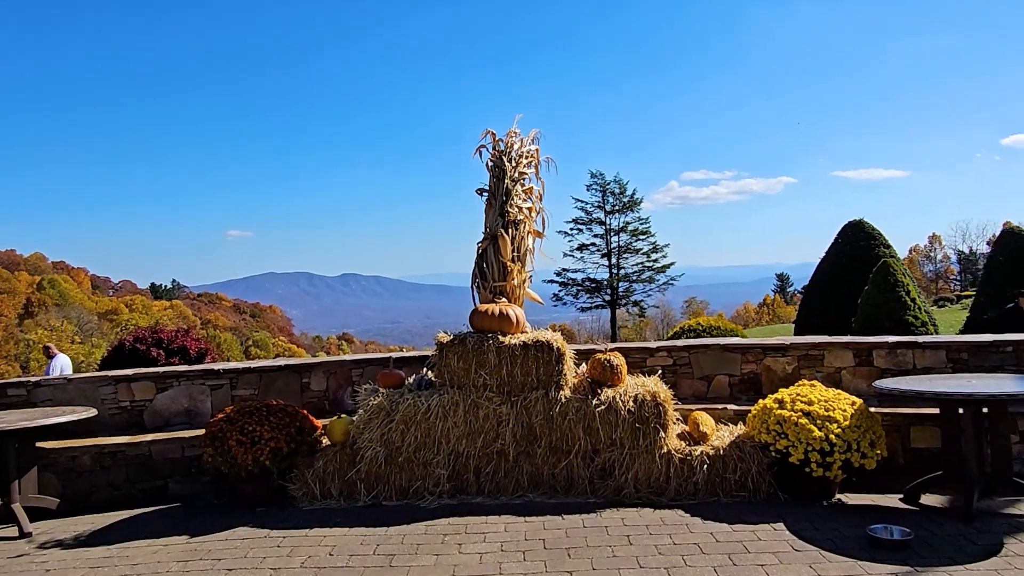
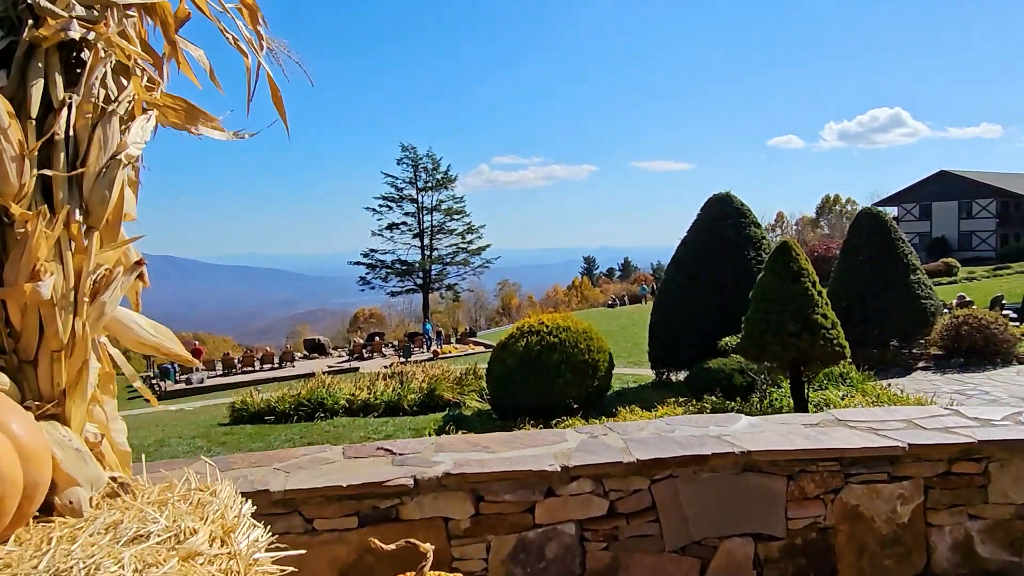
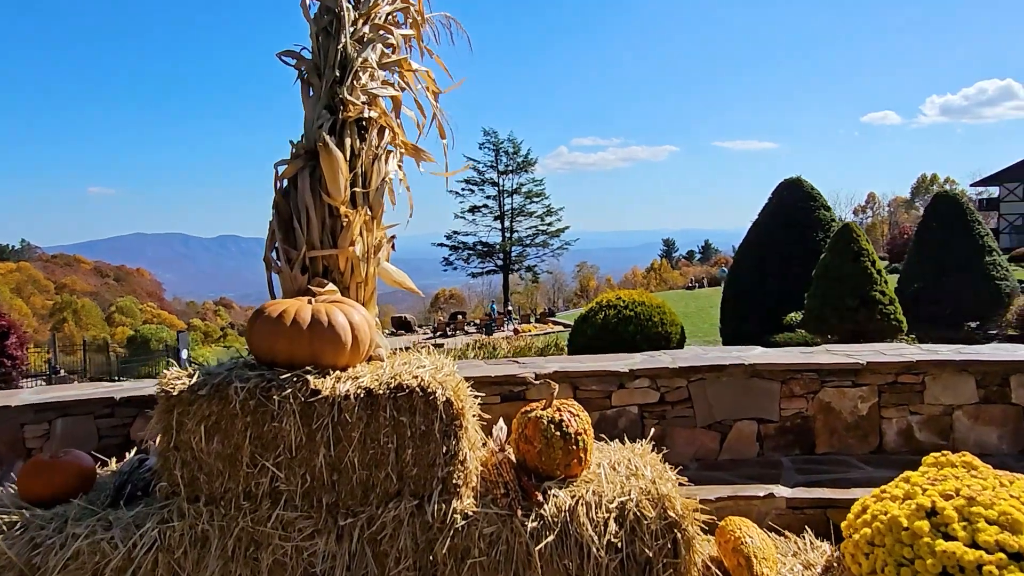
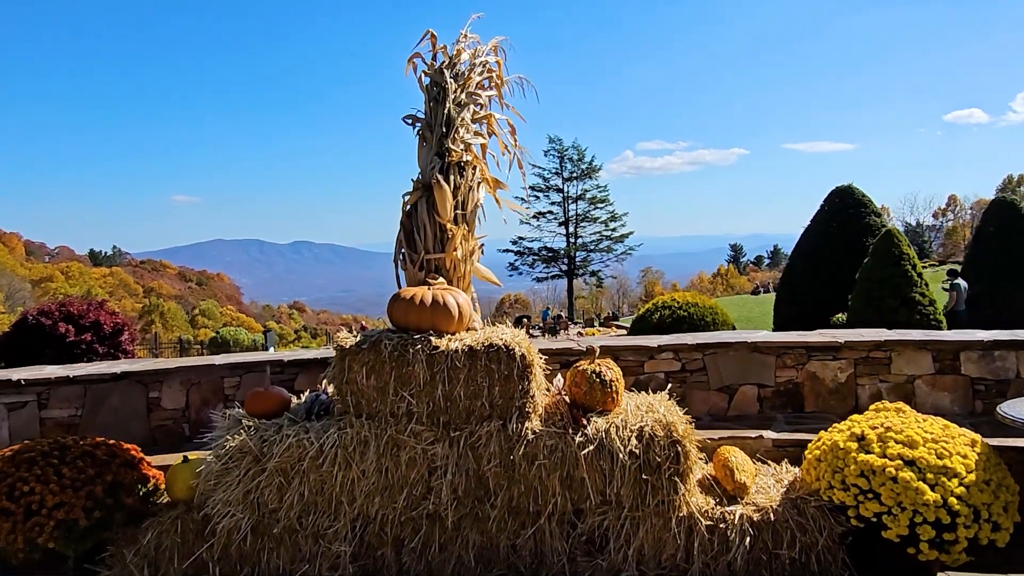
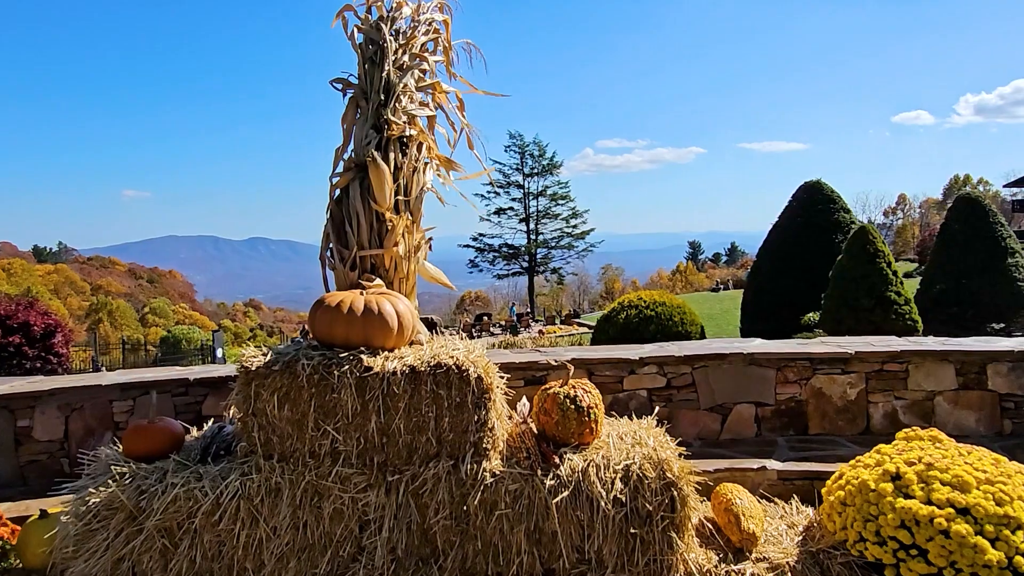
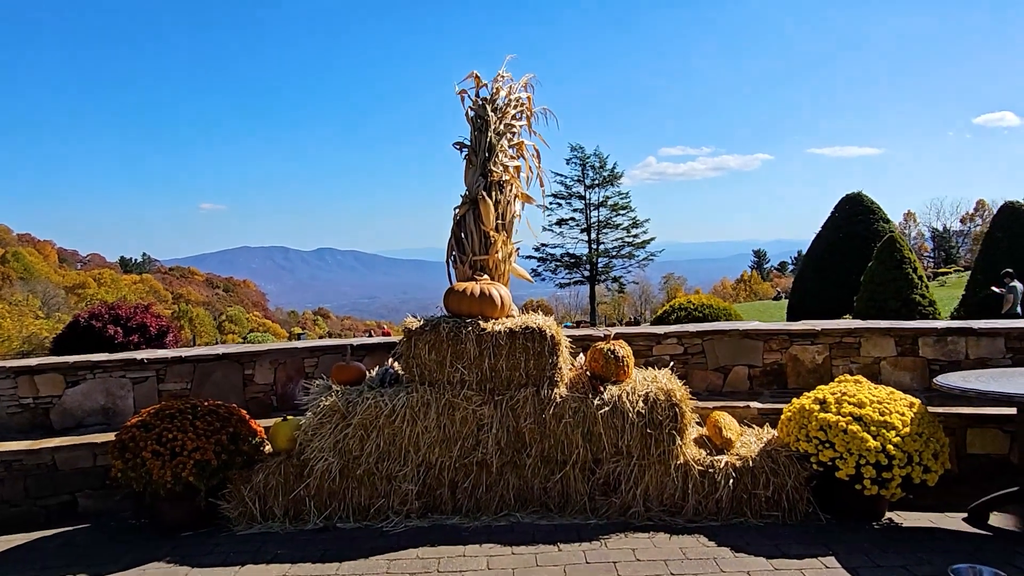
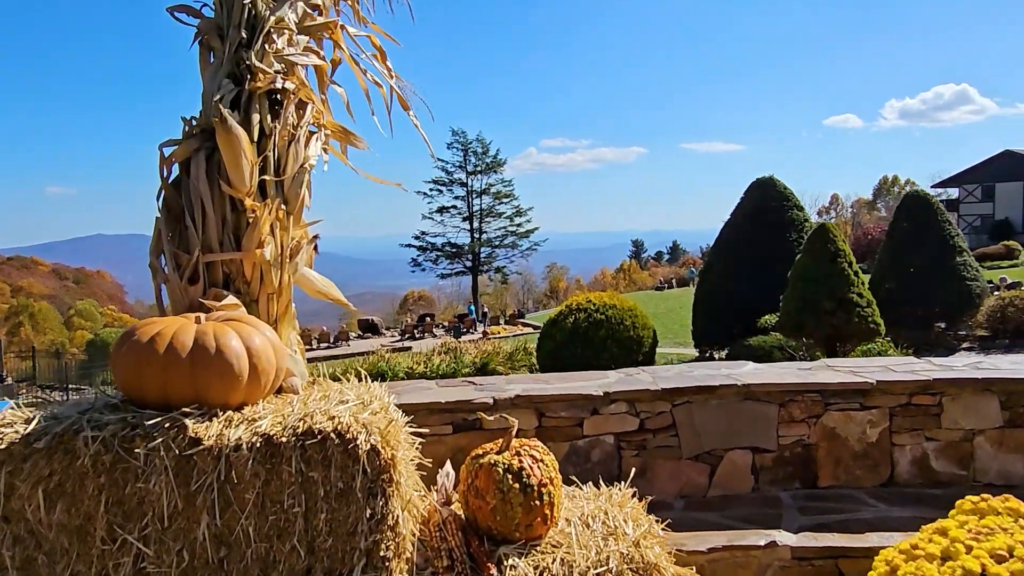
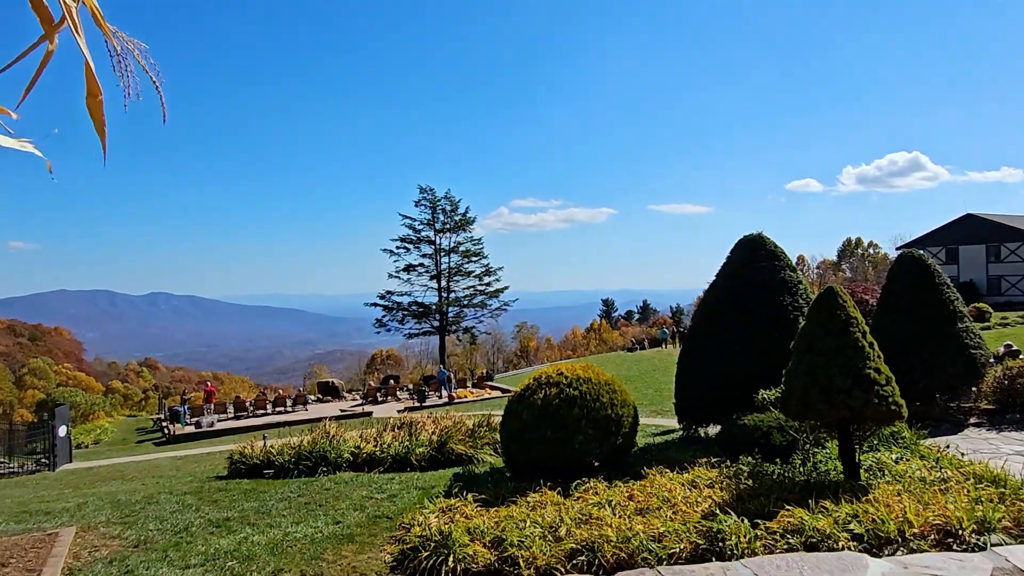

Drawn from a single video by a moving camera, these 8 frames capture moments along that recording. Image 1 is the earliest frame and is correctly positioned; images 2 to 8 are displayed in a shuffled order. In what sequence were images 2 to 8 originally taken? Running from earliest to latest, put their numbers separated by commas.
6, 4, 5, 3, 7, 2, 8
